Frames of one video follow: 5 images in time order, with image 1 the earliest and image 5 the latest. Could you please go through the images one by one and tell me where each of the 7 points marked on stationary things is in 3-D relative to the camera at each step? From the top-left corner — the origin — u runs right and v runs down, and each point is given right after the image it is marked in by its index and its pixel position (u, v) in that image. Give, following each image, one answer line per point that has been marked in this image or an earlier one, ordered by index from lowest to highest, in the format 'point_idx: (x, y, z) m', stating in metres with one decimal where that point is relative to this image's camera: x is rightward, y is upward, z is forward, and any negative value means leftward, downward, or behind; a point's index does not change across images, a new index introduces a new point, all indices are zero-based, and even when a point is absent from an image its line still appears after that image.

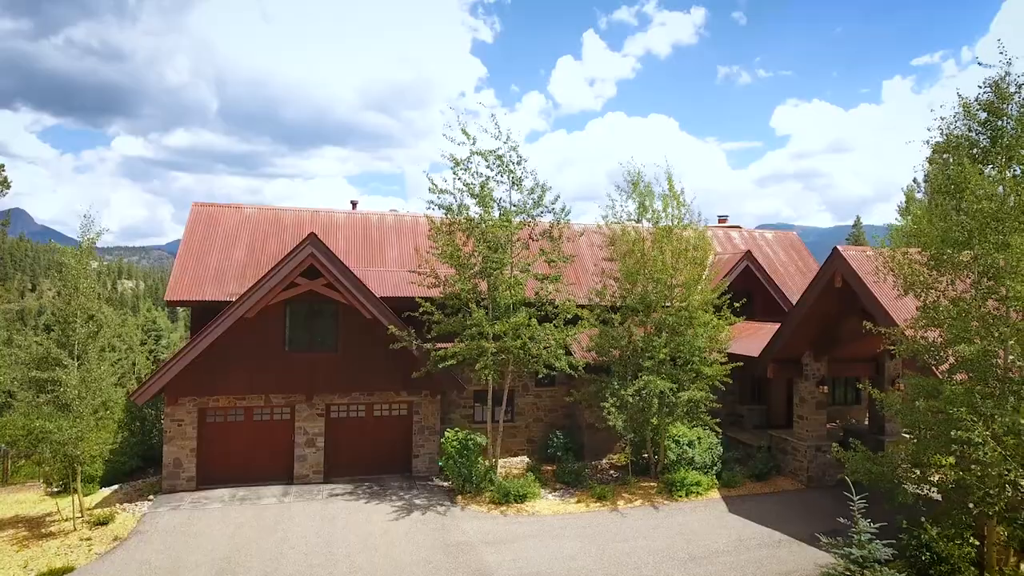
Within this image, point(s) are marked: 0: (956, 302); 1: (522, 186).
0: (+7.6, -0.3, +10.4) m
1: (+0.4, +3.0, +18.1) m
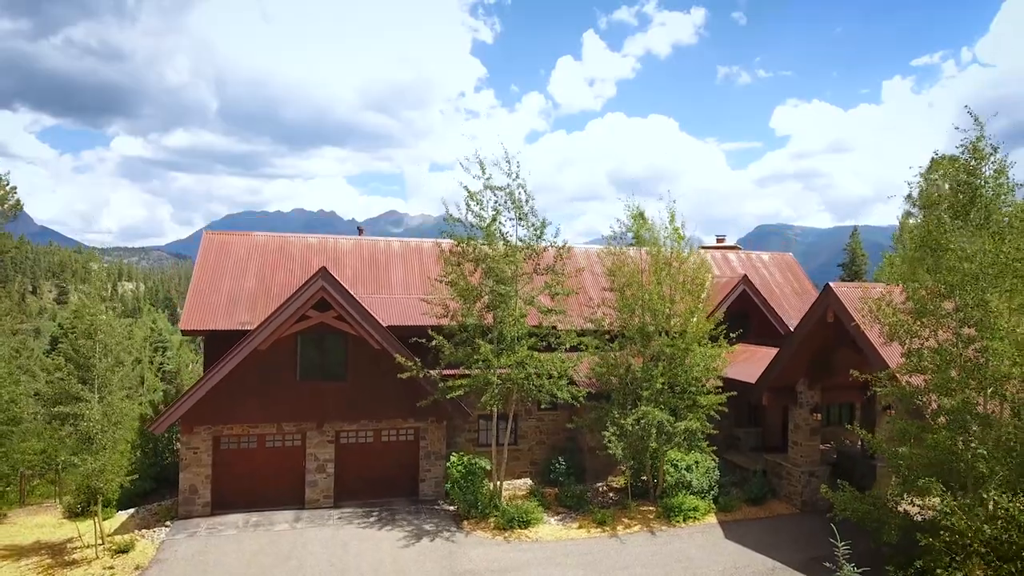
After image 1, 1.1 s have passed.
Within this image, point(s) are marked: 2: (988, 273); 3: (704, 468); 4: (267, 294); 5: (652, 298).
0: (+7.7, -1.2, +11.0) m
1: (+0.5, +2.1, +18.7) m
2: (+8.4, +0.2, +10.7) m
3: (+5.9, -5.4, +18.5) m
4: (-8.1, -0.2, +19.9) m
5: (+4.2, -0.4, +17.8) m
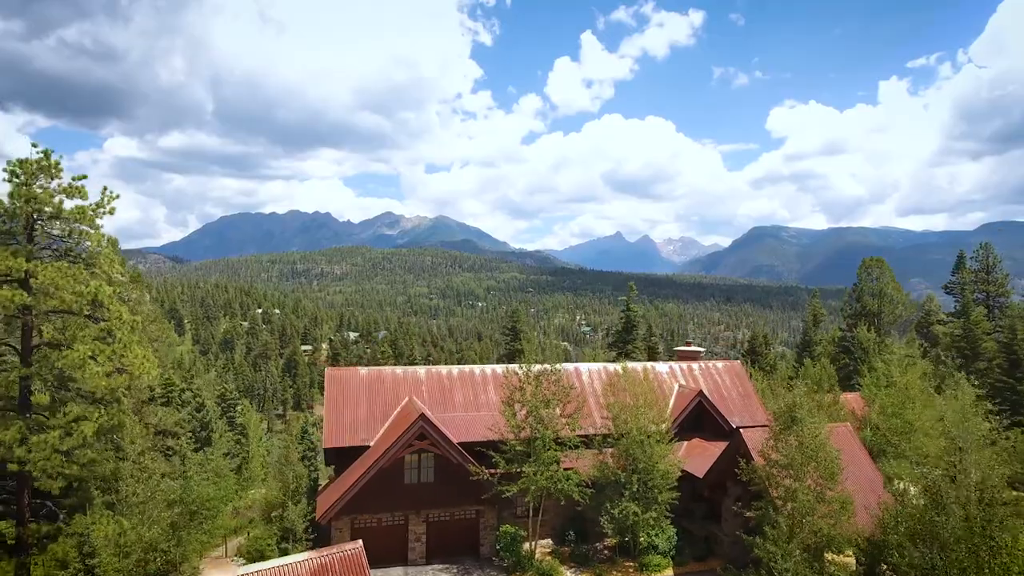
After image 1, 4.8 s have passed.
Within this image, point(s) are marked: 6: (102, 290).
0: (+9.1, -7.2, +20.7) m
1: (+1.9, -4.0, +28.4) m
2: (+9.8, -5.9, +20.4) m
3: (+7.2, -11.5, +28.1) m
4: (-6.8, -6.3, +29.5) m
5: (+5.5, -6.5, +27.4) m
6: (-13.6, -0.2, +19.9) m
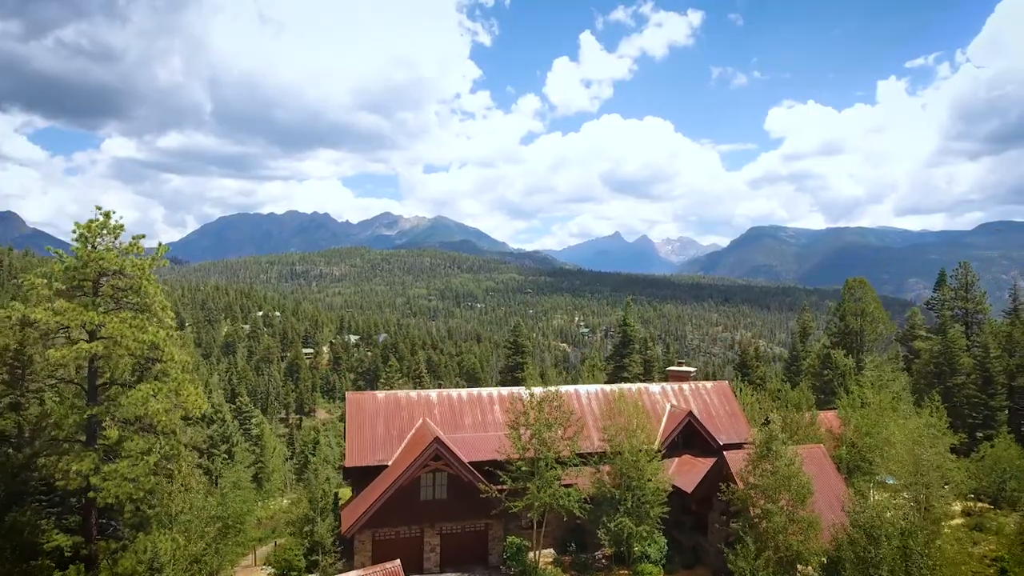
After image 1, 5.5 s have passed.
0: (+9.4, -8.9, +23.5) m
1: (+2.2, -5.7, +31.2) m
2: (+10.1, -7.6, +23.2) m
3: (+7.5, -13.2, +31.0) m
4: (-6.5, -8.0, +32.3) m
5: (+5.8, -8.2, +30.2) m
6: (-13.3, -1.9, +22.7) m
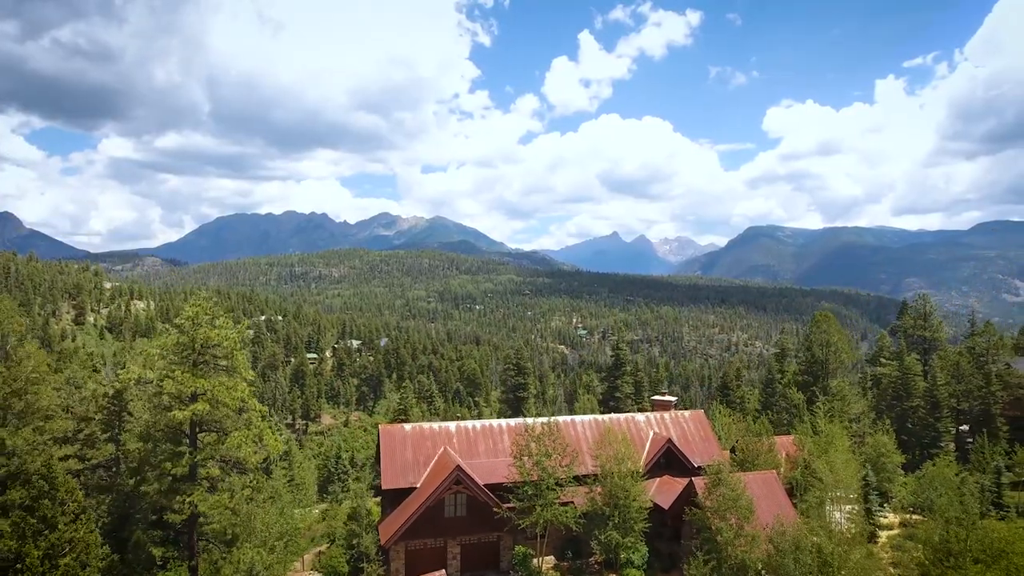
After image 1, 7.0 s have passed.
0: (+9.9, -12.2, +30.0) m
1: (+2.6, -8.9, +37.7) m
2: (+10.6, -10.8, +29.7) m
3: (+8.0, -16.5, +37.4) m
4: (-6.0, -11.3, +38.7) m
5: (+6.3, -11.4, +36.7) m
6: (-12.8, -5.2, +29.1) m
